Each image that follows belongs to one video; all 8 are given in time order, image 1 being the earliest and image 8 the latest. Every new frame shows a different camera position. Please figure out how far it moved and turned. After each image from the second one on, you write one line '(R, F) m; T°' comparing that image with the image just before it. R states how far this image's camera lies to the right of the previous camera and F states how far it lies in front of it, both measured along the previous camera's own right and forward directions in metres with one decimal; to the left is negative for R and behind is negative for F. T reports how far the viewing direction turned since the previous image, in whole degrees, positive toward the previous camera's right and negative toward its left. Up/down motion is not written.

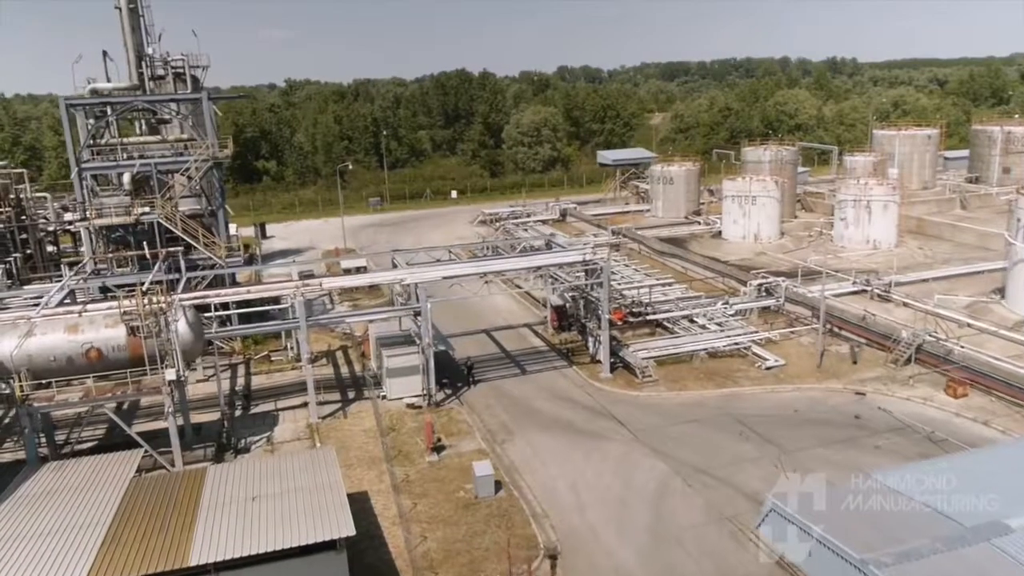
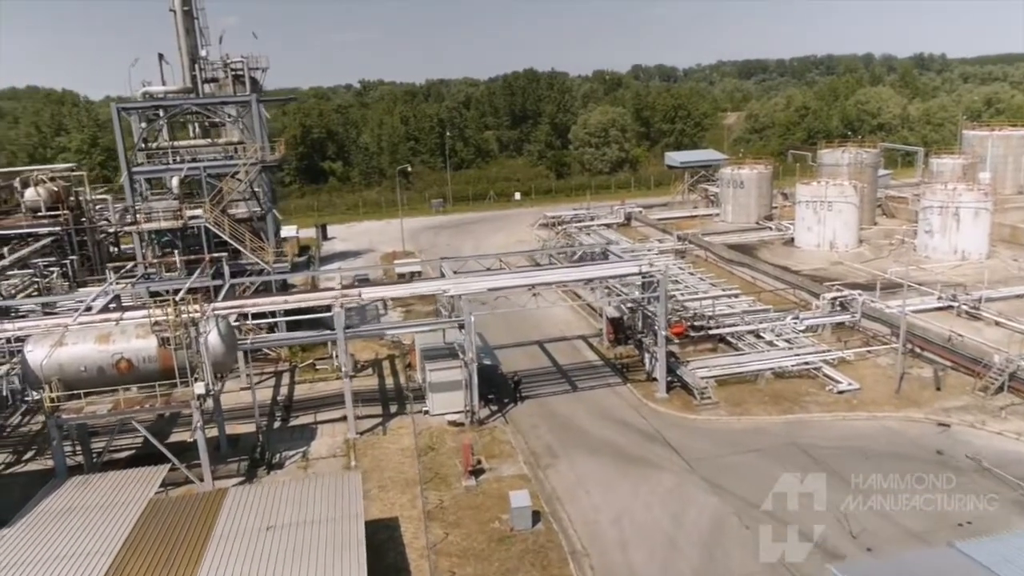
(+0.6, +1.3) m; -5°
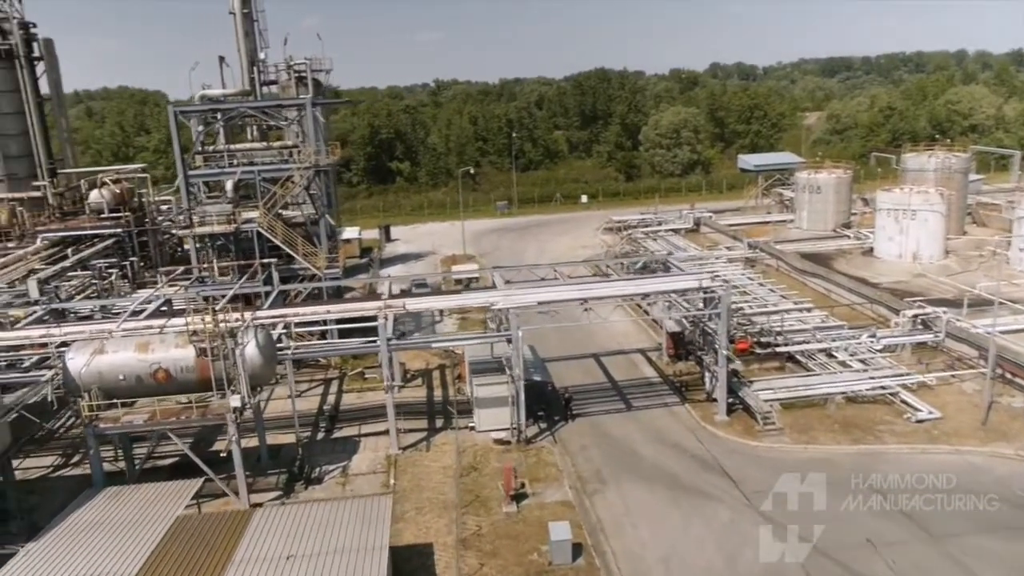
(+0.5, +1.0) m; -5°
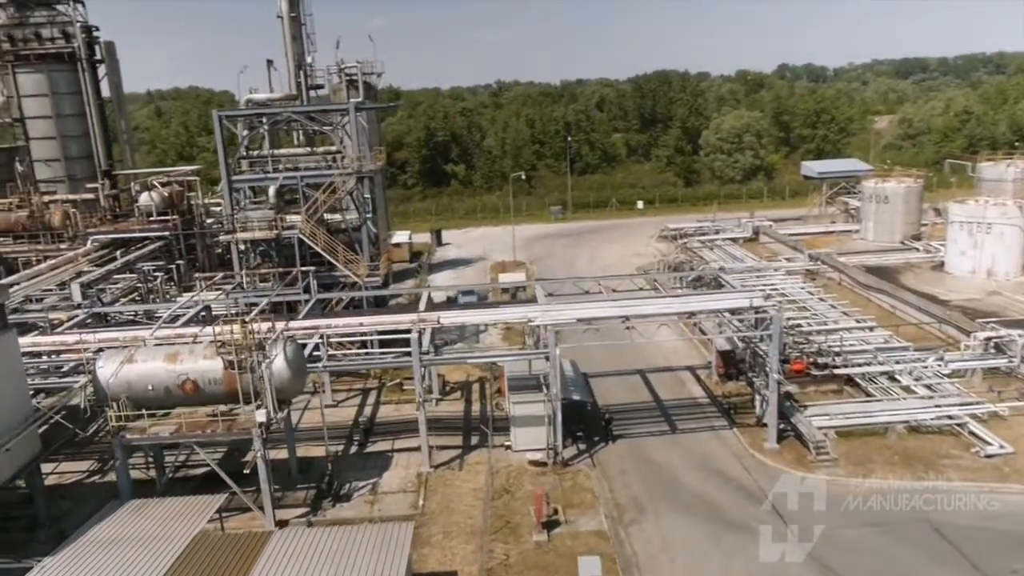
(+0.5, +0.8) m; -4°
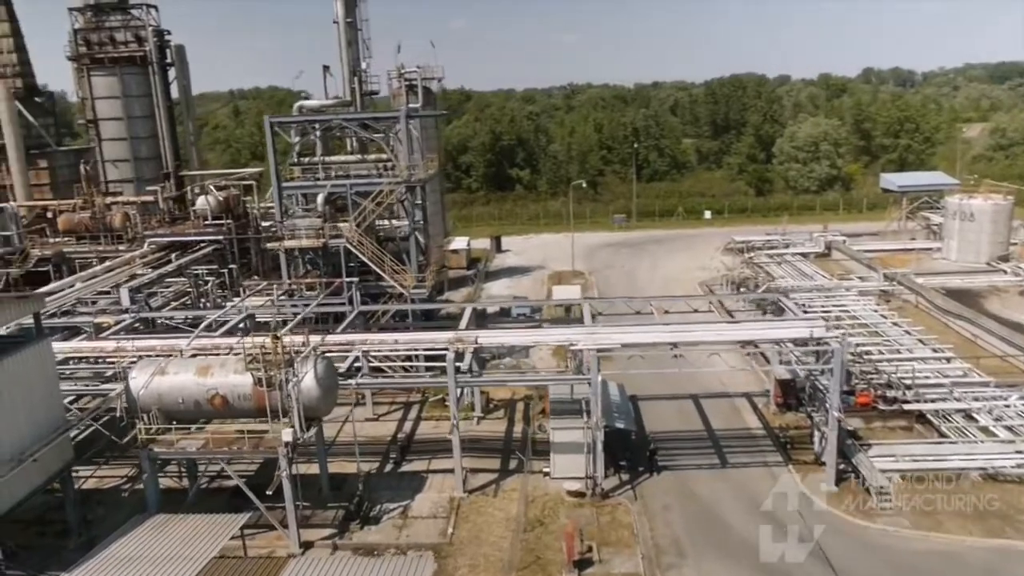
(+0.6, +0.9) m; -5°
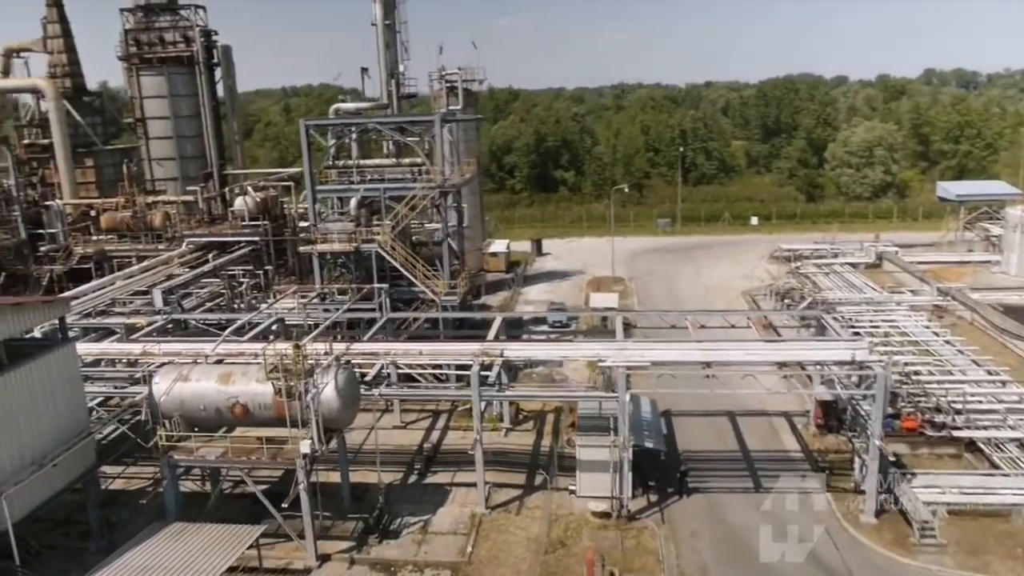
(+0.4, +0.5) m; -3°
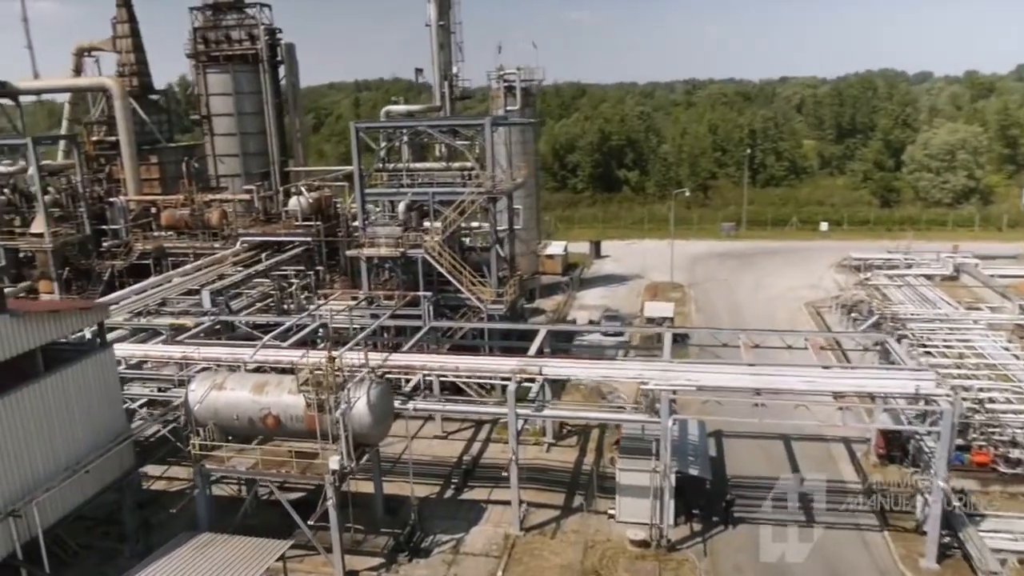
(+0.5, +0.7) m; -5°
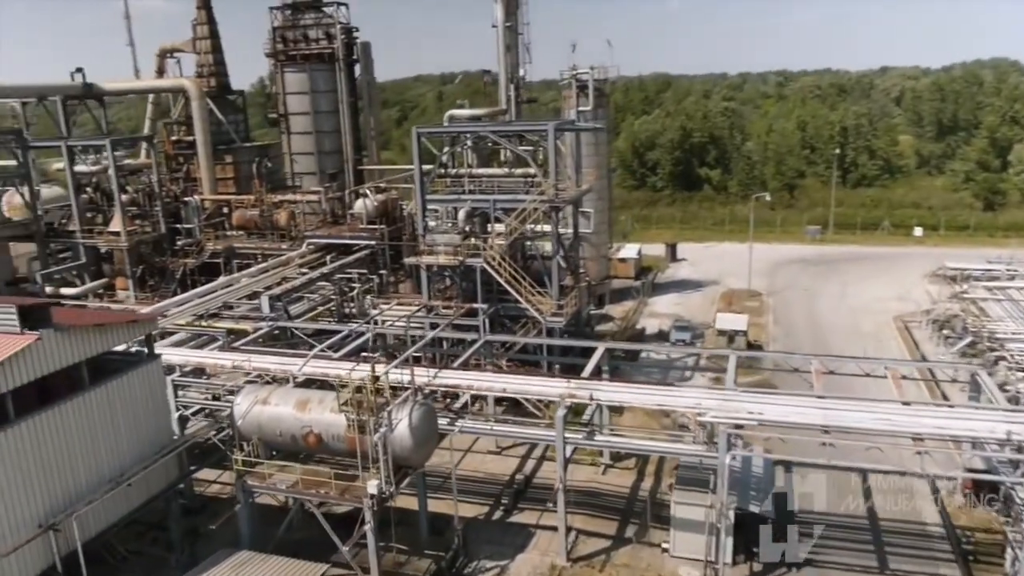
(+0.6, +0.9) m; -6°
